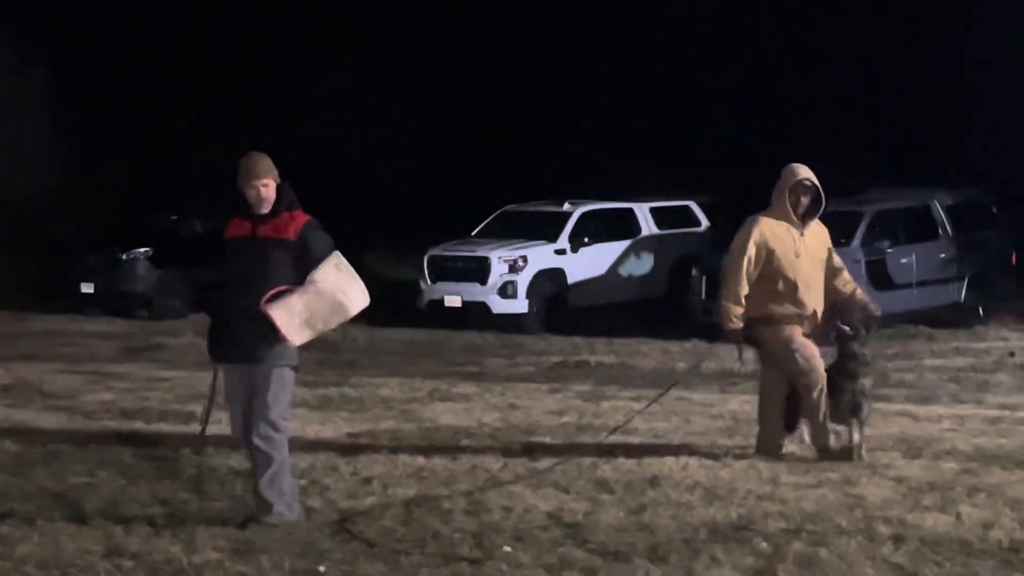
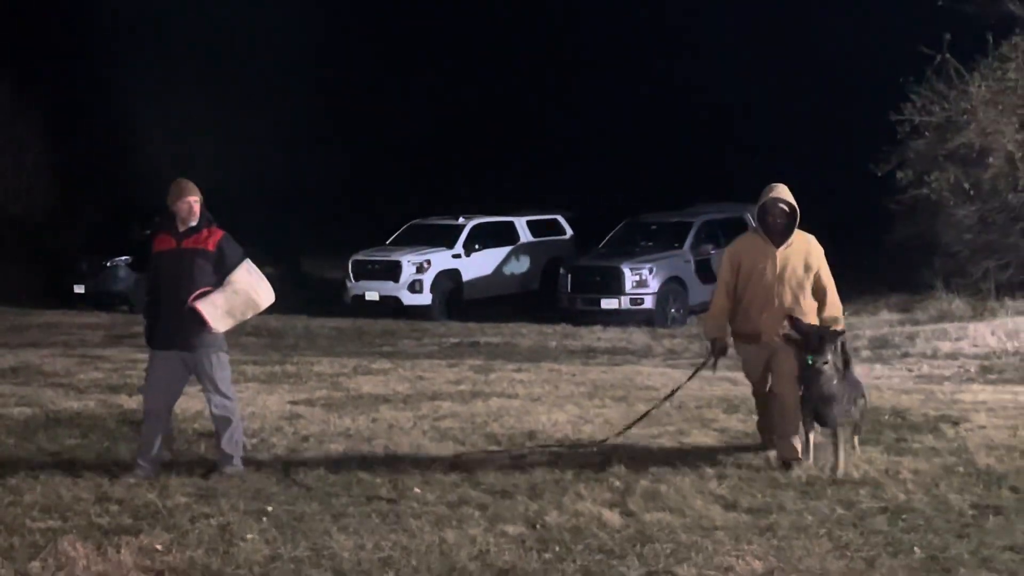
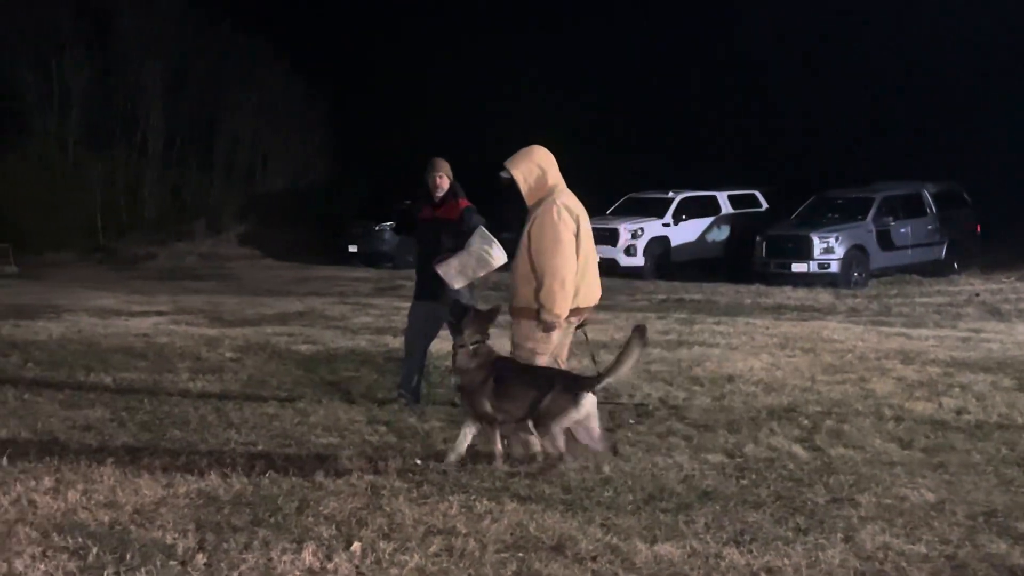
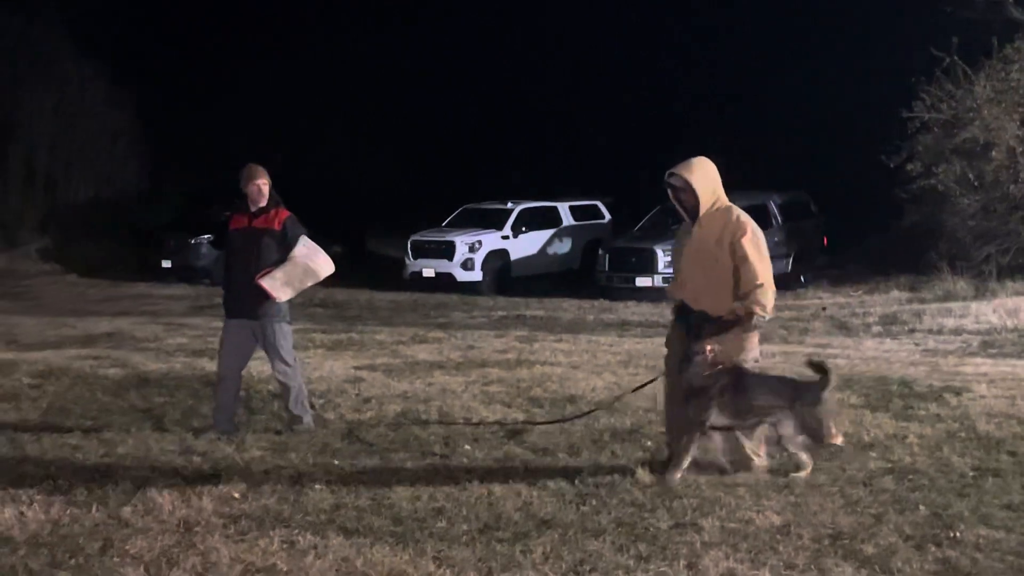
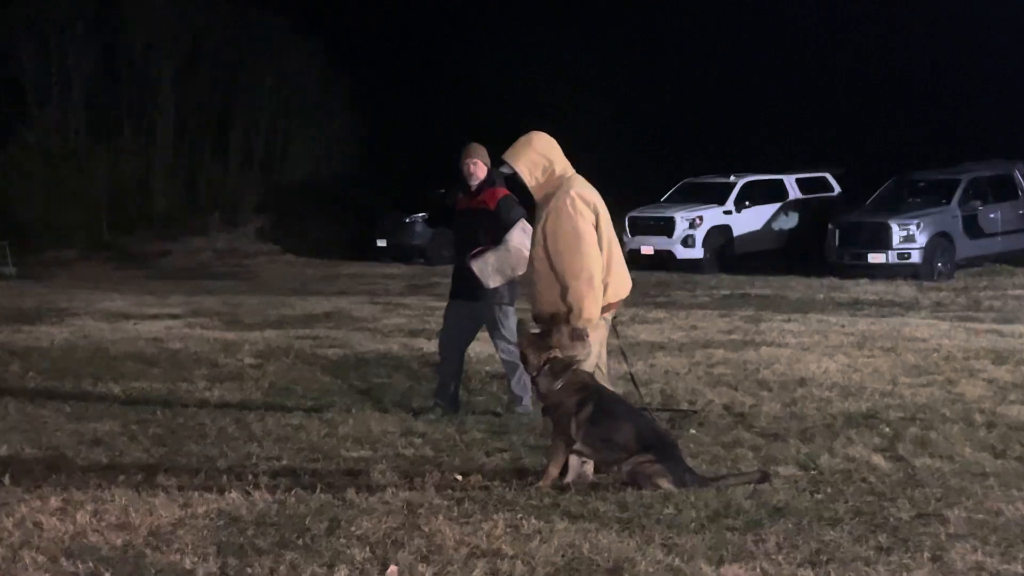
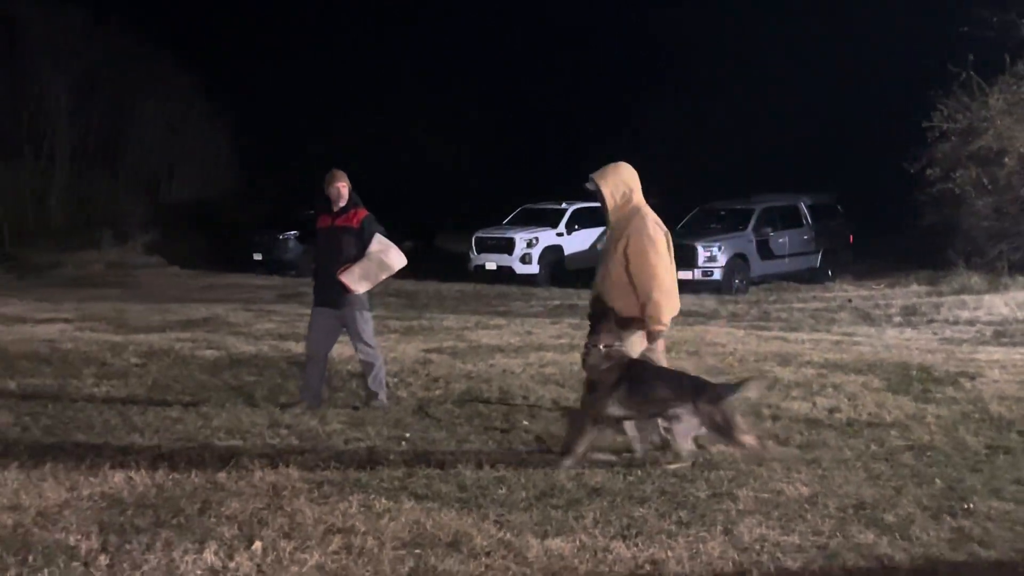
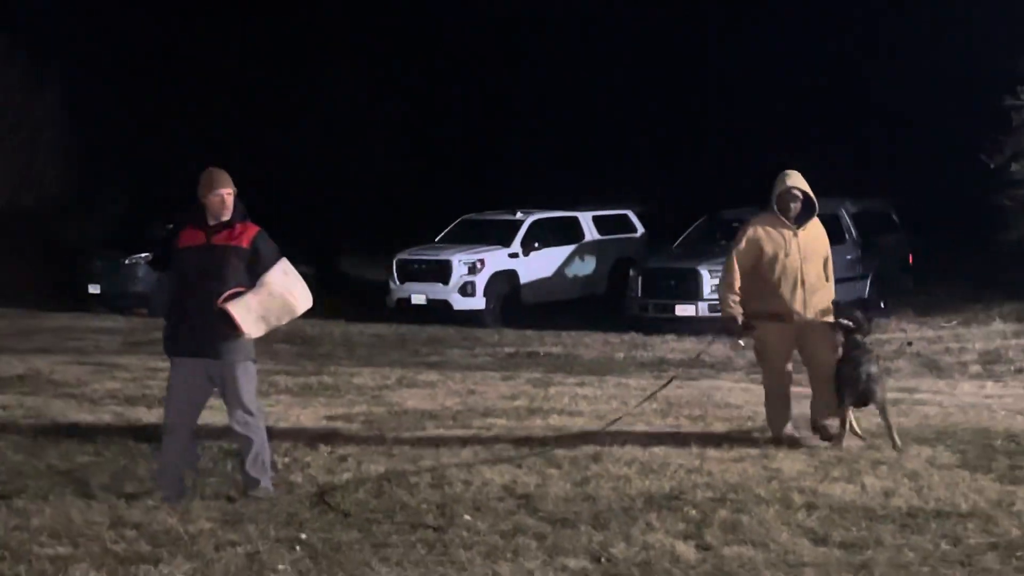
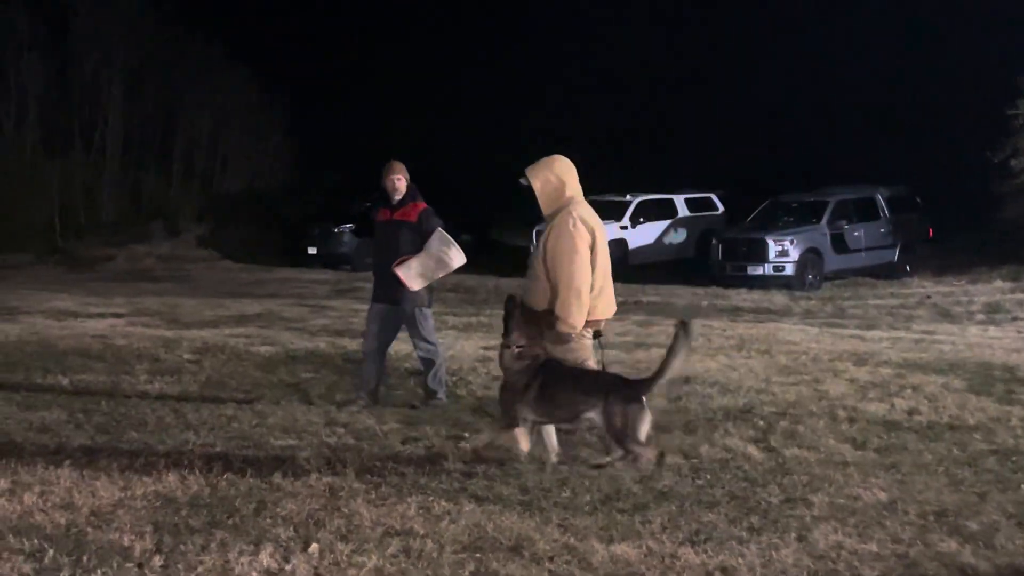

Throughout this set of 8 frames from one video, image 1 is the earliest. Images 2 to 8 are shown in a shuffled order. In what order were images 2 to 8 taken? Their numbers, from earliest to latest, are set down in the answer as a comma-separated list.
7, 2, 4, 6, 8, 3, 5
